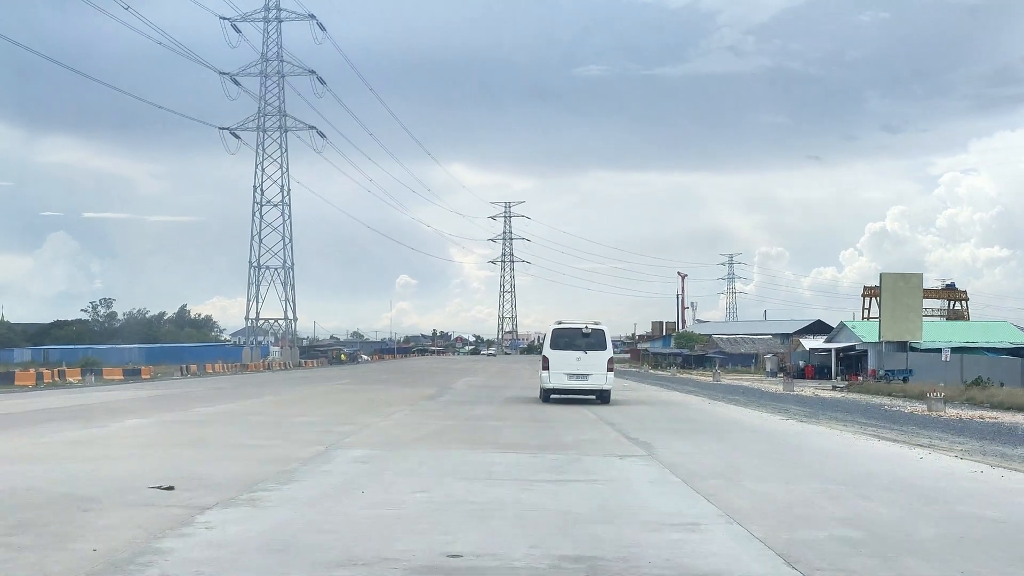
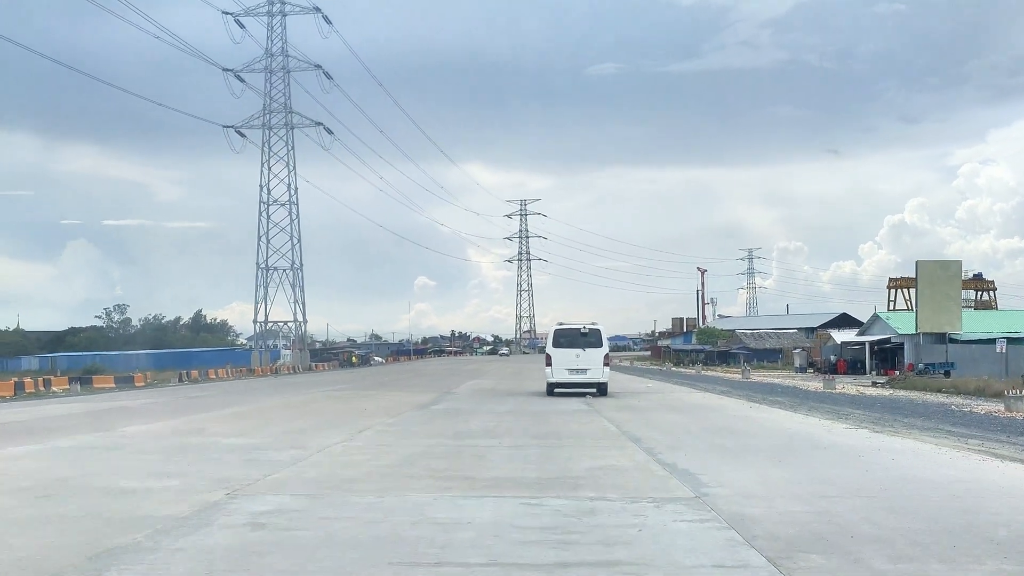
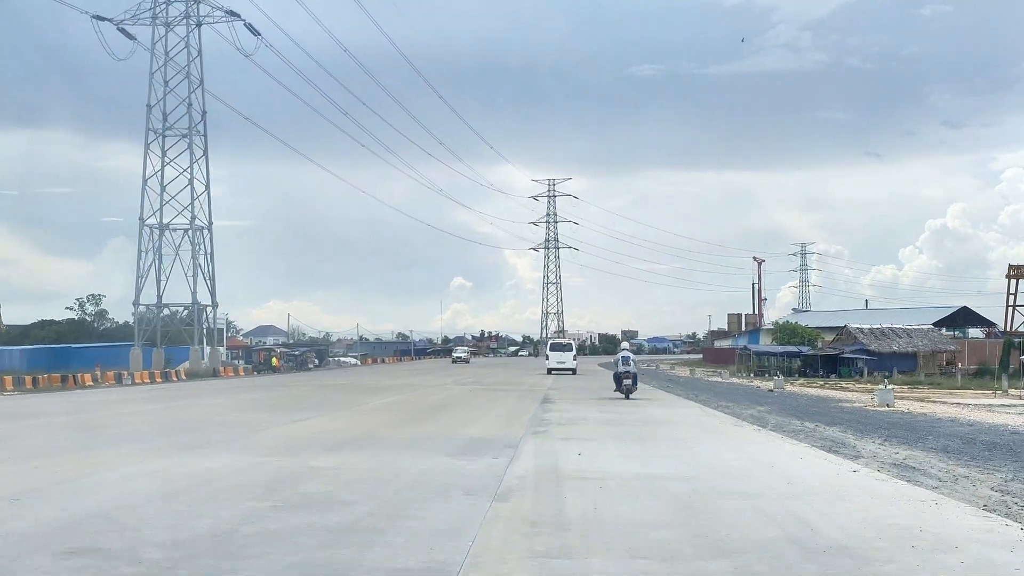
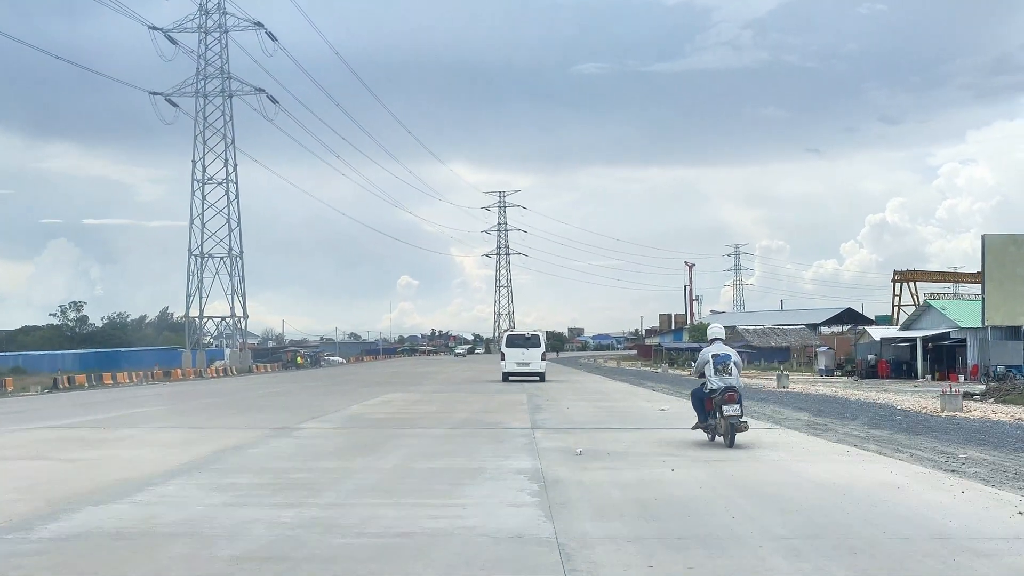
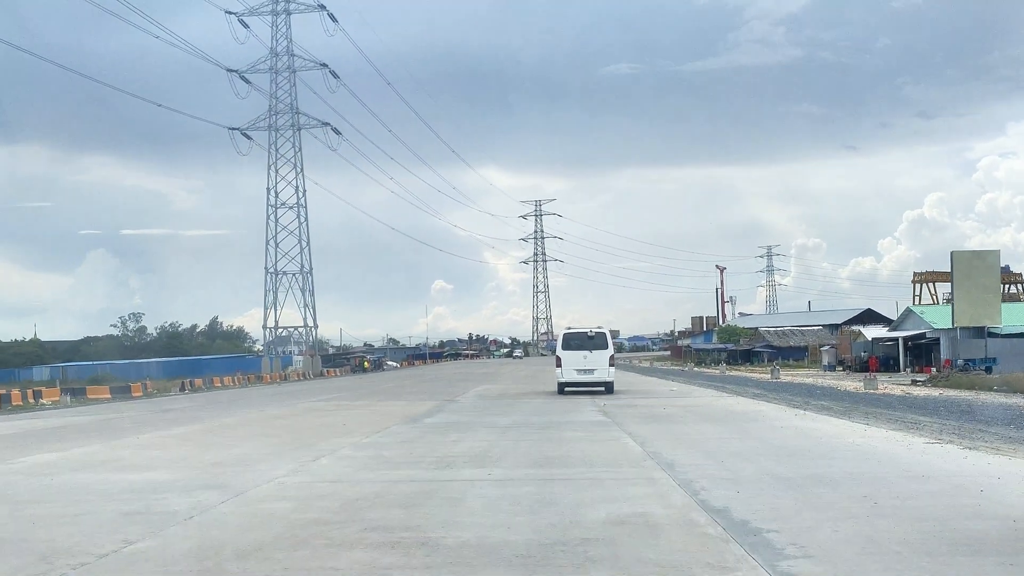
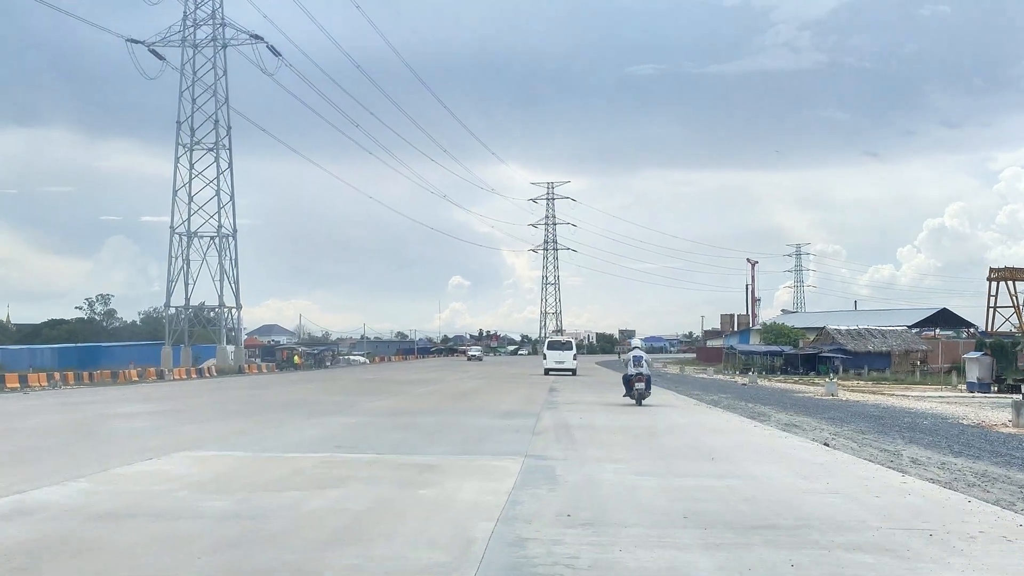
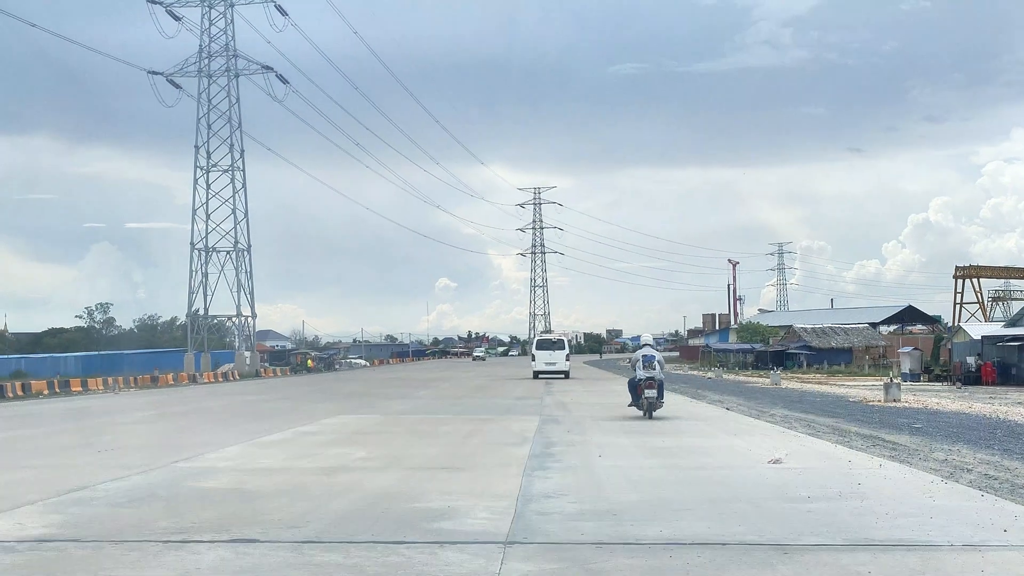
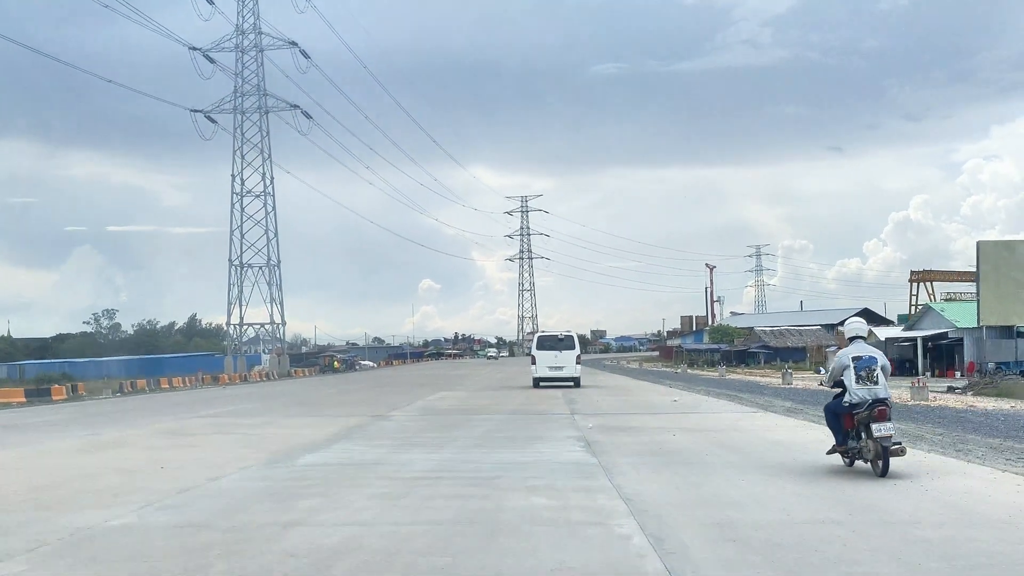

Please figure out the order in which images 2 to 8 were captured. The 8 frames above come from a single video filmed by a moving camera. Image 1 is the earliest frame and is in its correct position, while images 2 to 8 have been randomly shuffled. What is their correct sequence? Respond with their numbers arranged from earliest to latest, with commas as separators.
2, 5, 8, 4, 7, 6, 3
